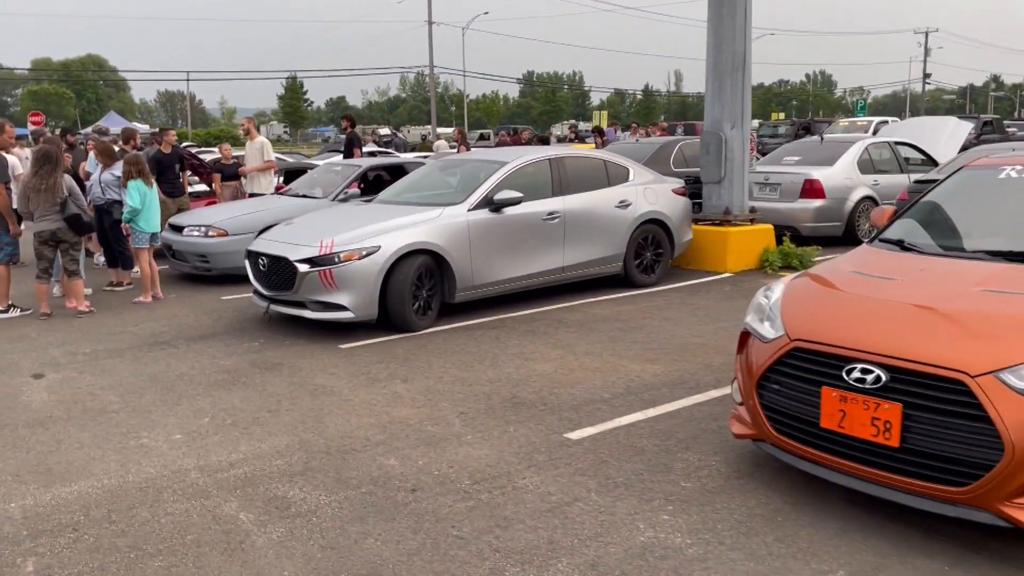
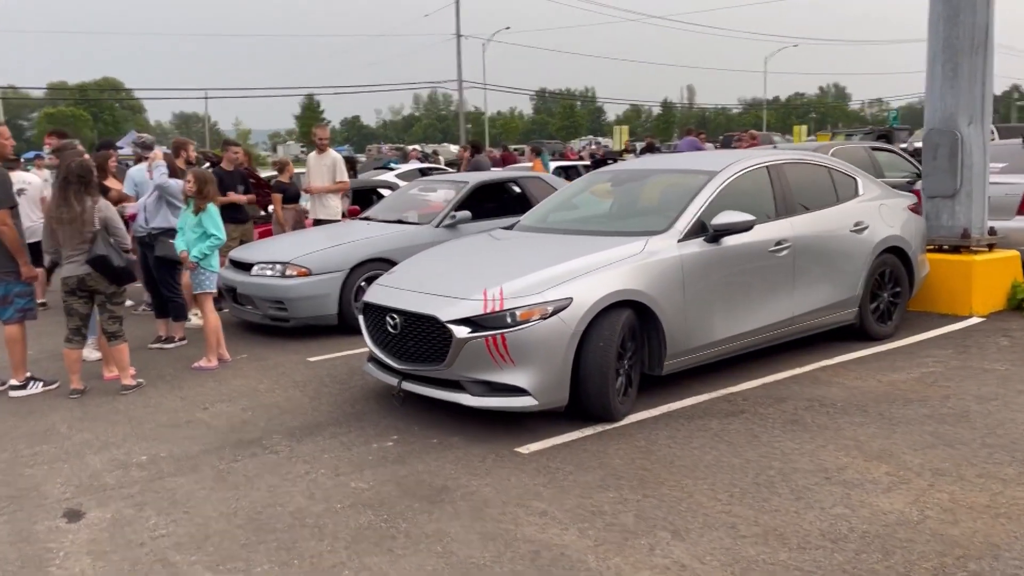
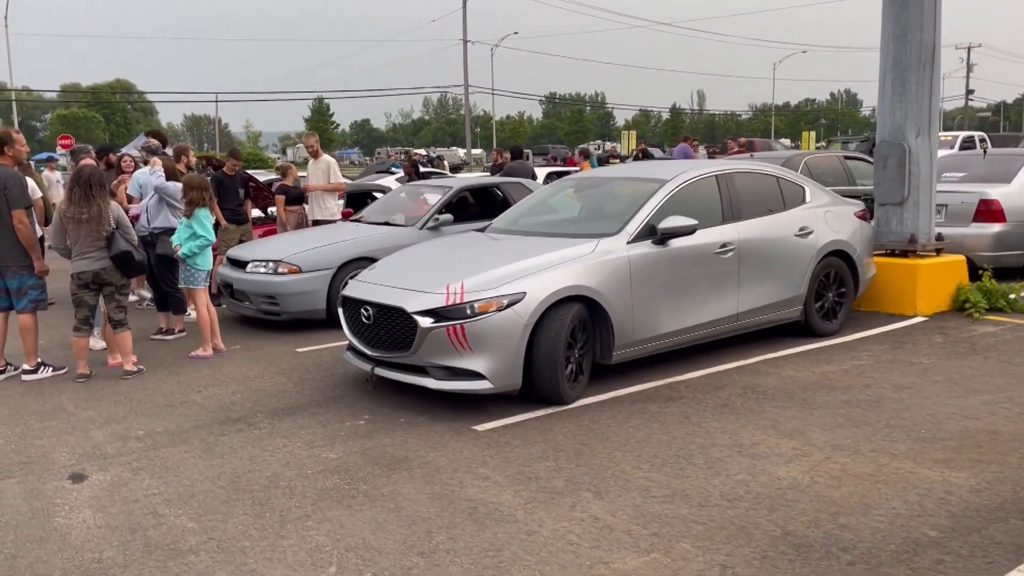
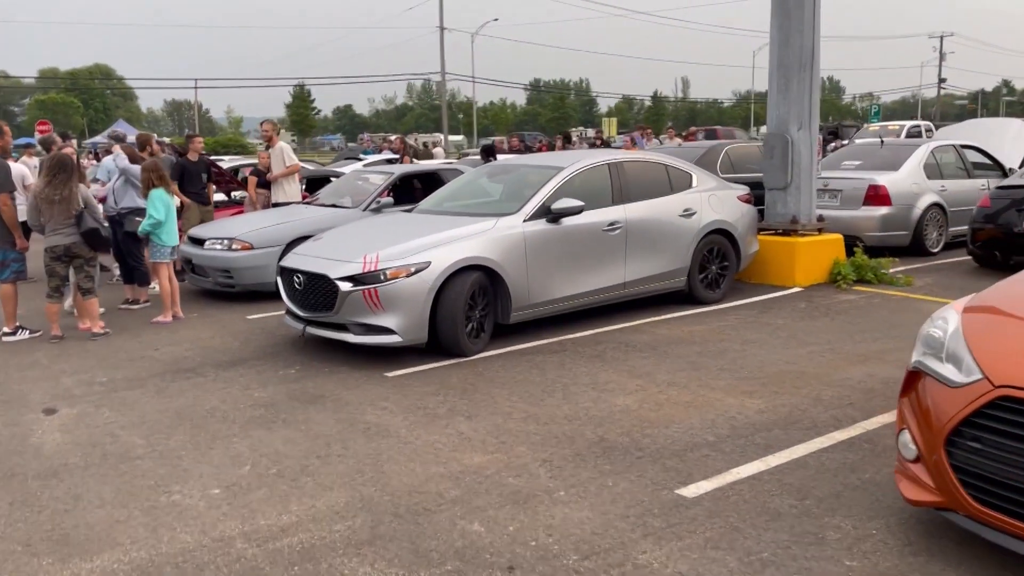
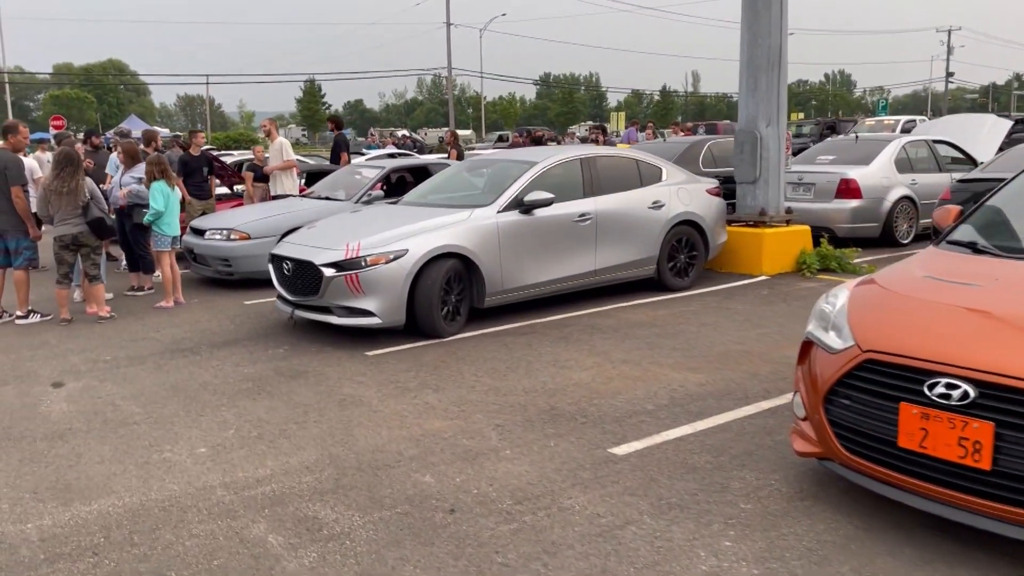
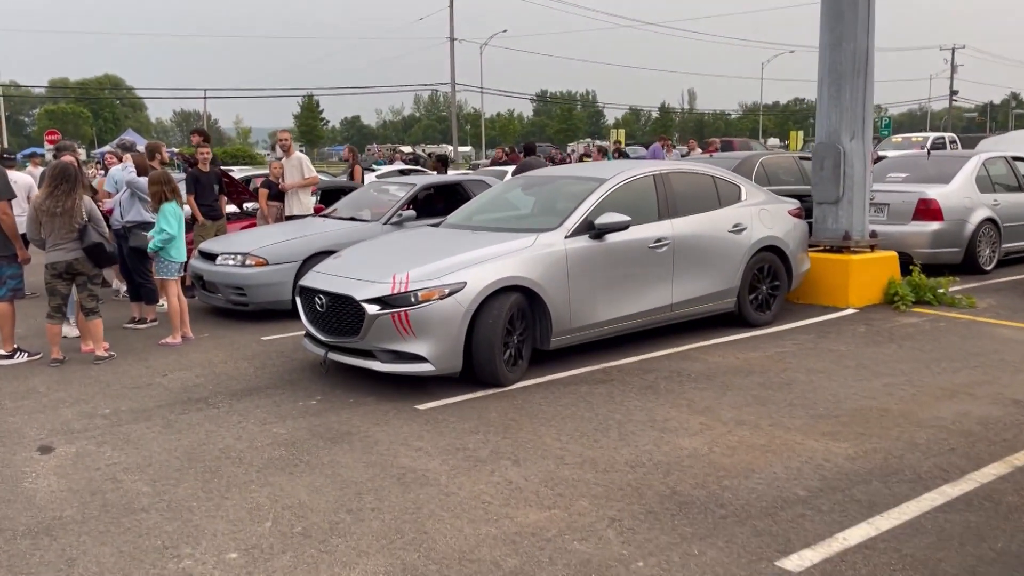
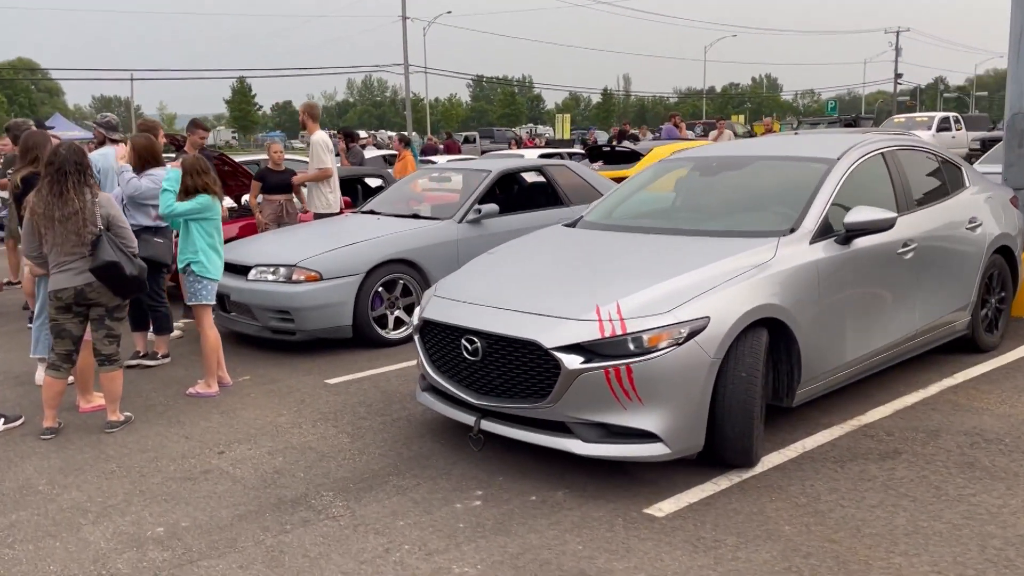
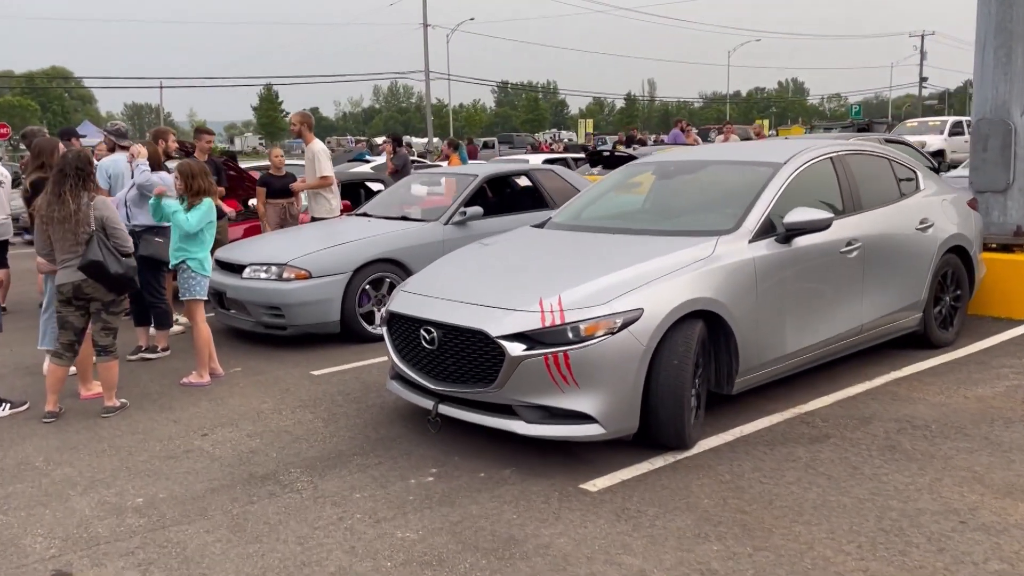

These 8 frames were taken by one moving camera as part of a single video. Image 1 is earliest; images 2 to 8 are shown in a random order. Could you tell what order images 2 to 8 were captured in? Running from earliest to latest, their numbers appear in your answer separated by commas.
5, 4, 6, 3, 2, 8, 7
